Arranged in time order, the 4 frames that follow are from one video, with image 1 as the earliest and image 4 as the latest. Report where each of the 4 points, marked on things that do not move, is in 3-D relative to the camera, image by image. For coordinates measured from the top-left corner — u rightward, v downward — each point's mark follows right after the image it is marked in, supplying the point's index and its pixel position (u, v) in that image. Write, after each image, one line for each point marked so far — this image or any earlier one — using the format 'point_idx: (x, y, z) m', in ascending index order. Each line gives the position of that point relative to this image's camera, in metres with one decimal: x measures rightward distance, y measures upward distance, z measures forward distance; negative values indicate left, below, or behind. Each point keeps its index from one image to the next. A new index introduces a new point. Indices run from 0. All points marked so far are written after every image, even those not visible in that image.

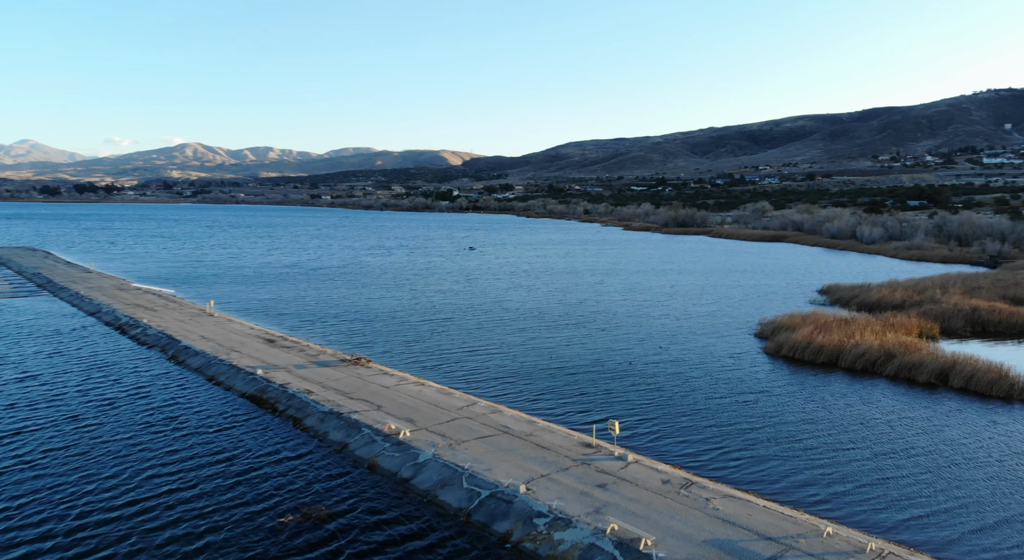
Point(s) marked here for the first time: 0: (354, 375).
0: (-4.1, -2.5, +19.3) m
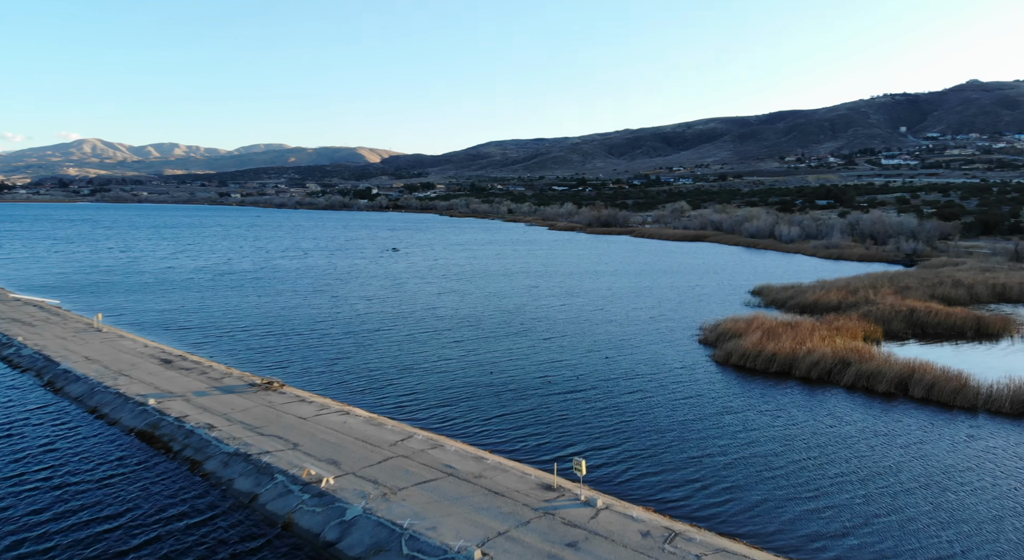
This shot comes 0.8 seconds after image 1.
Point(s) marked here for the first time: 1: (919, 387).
0: (-5.5, -2.8, +16.6) m
1: (+10.4, -2.8, +19.1) m
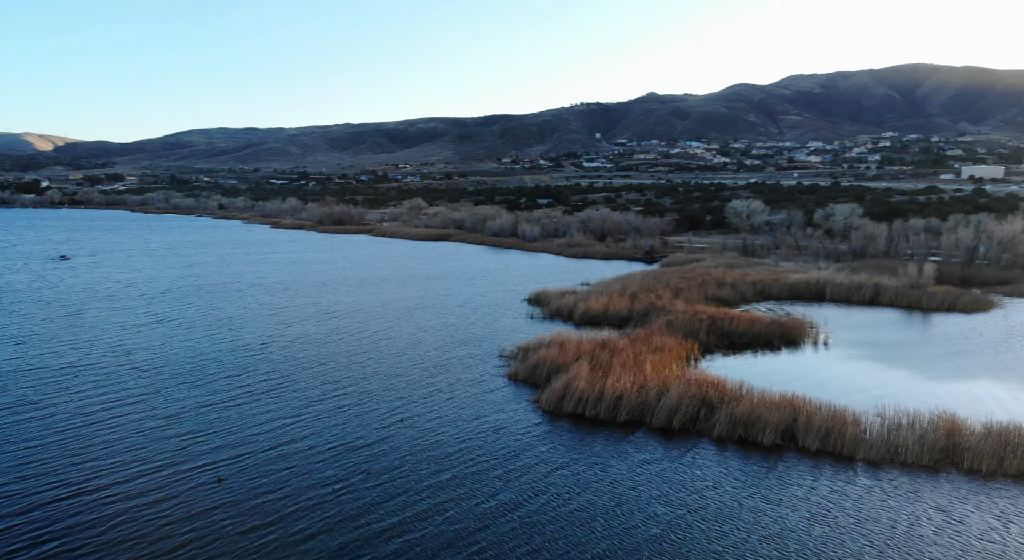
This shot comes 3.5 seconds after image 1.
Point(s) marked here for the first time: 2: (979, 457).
0: (-7.8, -3.7, +7.1) m
1: (+6.1, -3.1, +15.1) m
2: (+8.7, -3.3, +13.9) m
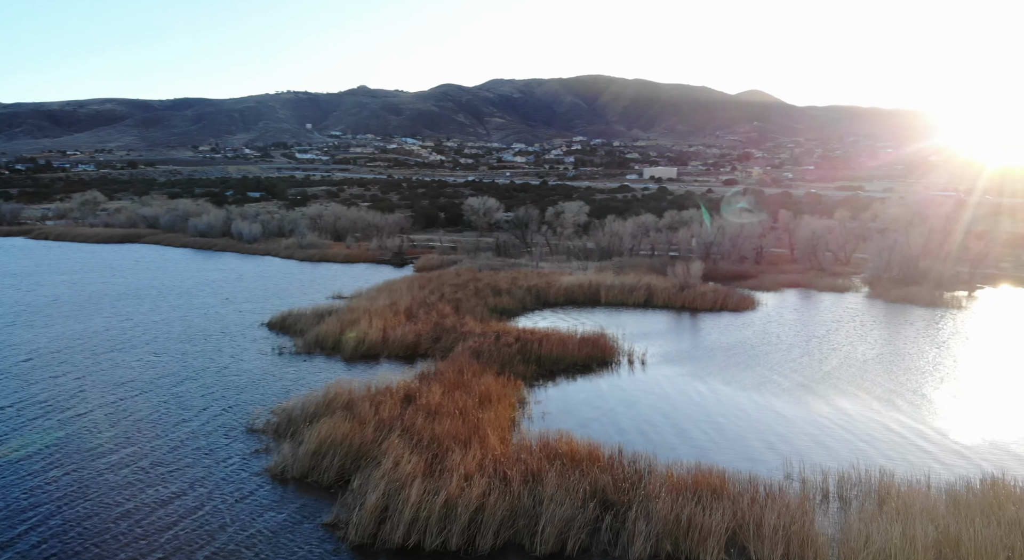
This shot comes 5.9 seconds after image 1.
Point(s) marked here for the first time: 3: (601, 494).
0: (-6.2, -4.6, -2.2) m
1: (+3.6, -3.5, +10.5) m
2: (+6.5, -3.6, +10.3) m
3: (+1.3, -3.1, +11.4) m
